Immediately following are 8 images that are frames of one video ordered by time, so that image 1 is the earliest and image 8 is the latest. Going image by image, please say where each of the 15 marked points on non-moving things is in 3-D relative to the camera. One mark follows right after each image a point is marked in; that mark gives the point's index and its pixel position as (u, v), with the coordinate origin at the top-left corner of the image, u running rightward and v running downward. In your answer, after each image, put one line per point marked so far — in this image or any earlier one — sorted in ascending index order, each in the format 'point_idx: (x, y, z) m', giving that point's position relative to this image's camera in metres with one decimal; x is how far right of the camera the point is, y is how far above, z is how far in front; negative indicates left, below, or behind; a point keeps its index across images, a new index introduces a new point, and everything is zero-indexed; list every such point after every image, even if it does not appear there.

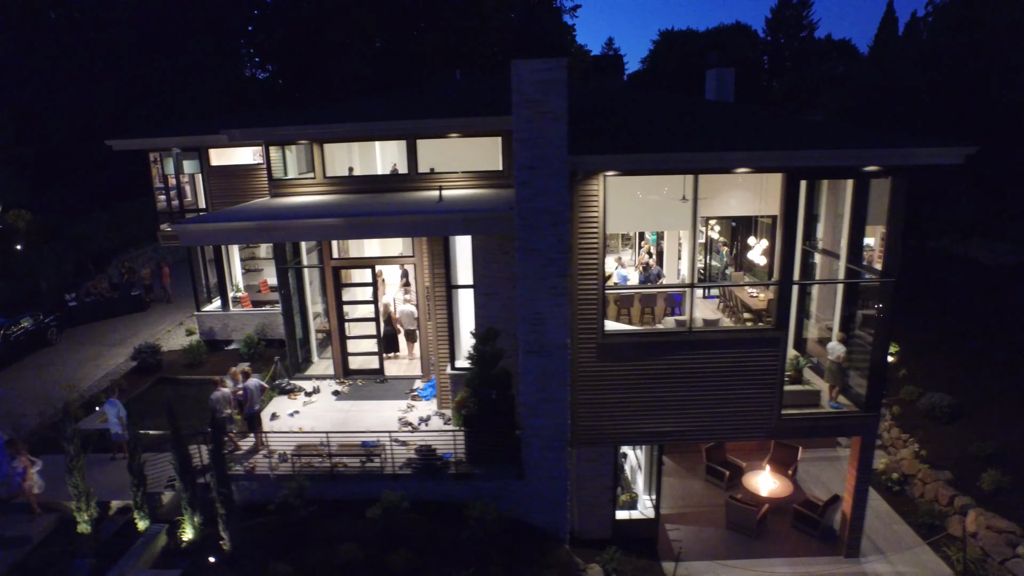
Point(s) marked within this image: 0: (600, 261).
0: (+1.5, +0.5, +10.5) m
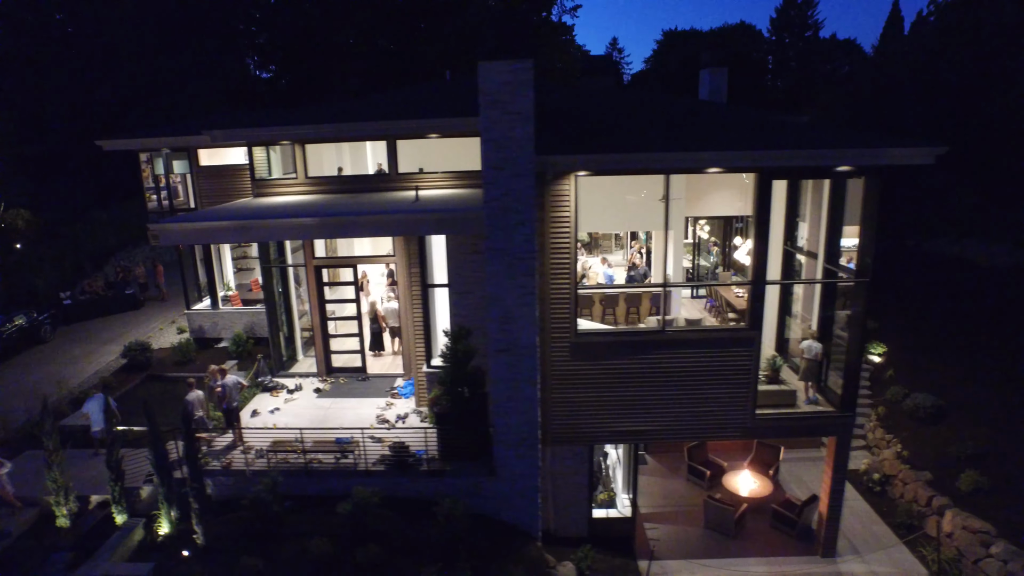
0: (+1.0, +0.5, +10.6) m
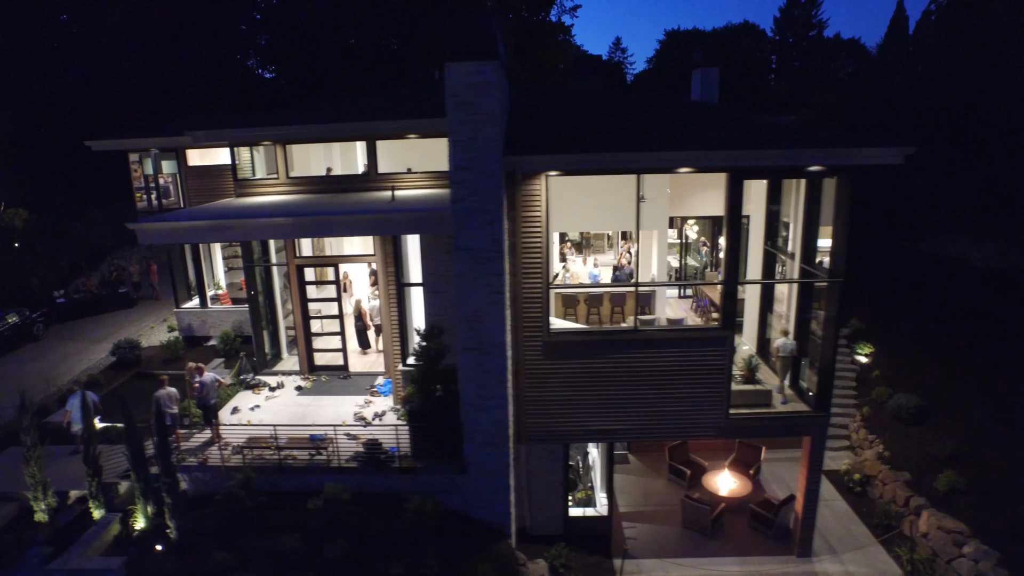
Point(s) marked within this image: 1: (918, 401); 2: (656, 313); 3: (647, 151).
0: (+0.5, +0.5, +10.7) m
1: (+10.1, -2.8, +15.3) m
2: (+2.7, -0.5, +11.3) m
3: (+2.2, +2.2, +10.1) m
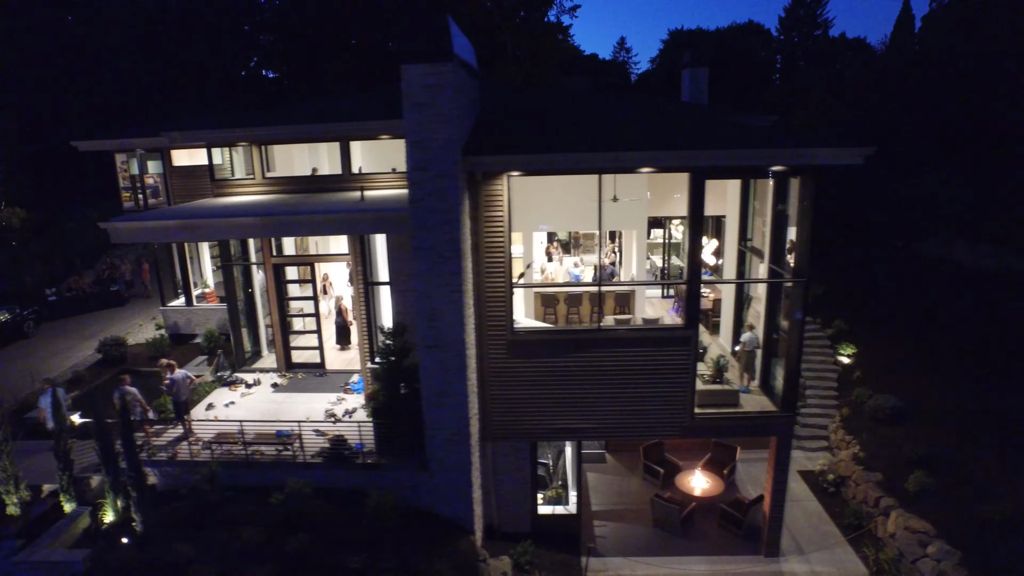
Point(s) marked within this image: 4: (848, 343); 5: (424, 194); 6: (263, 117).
0: (-0.1, +0.5, +10.8) m
1: (+9.5, -2.8, +15.3) m
2: (+2.1, -0.4, +11.3) m
3: (+1.6, +2.3, +10.2) m
4: (+9.9, -1.6, +18.3) m
5: (-1.3, +1.4, +9.4) m
6: (-5.4, +3.7, +13.4) m
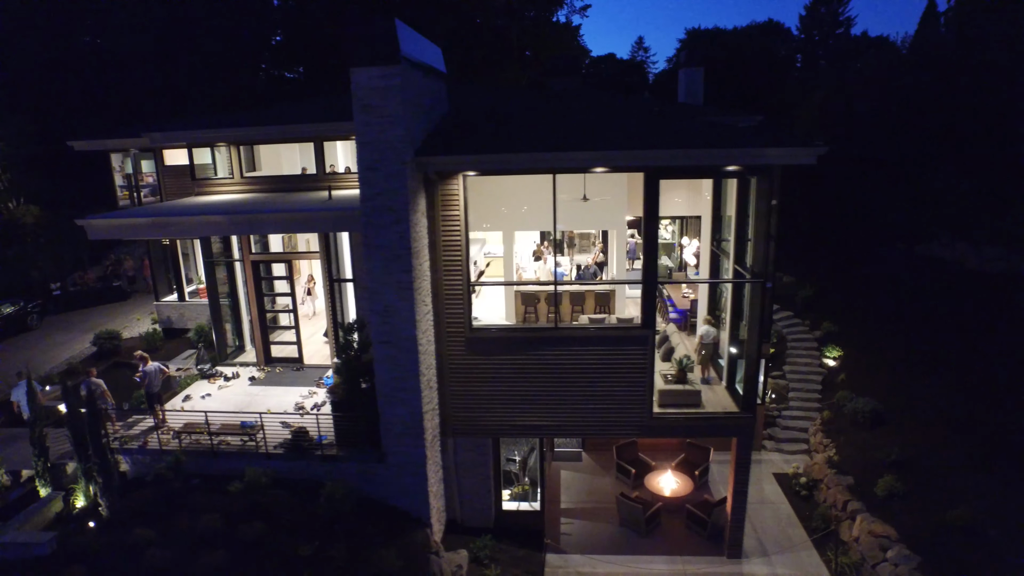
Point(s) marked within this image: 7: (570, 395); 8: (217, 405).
0: (-0.9, +0.6, +11.0) m
1: (+8.9, -2.9, +15.1) m
2: (+1.4, -0.4, +11.4) m
3: (+0.8, +2.3, +10.3) m
4: (+9.4, -1.7, +18.1) m
5: (-2.2, +1.5, +9.7) m
6: (-6.0, +3.8, +13.7) m
7: (+1.1, -2.0, +11.6) m
8: (-6.1, -2.4, +12.8) m
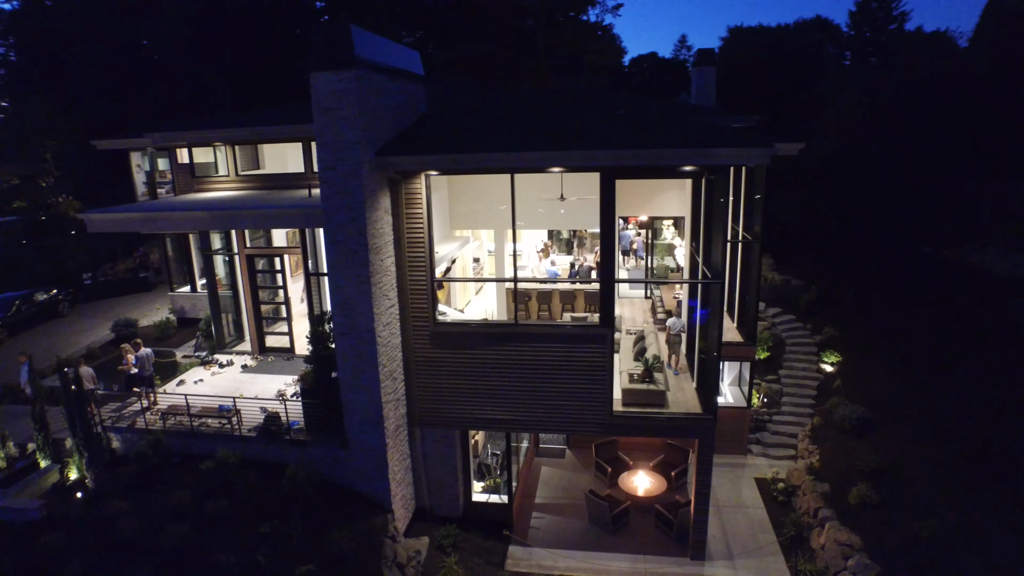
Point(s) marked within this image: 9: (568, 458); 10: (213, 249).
0: (-1.6, +0.6, +11.3) m
1: (+8.4, -3.0, +14.7) m
2: (+0.7, -0.4, +11.6) m
3: (+0.1, +2.3, +10.5) m
4: (+9.2, -1.8, +17.7) m
5: (-2.9, +1.6, +10.1) m
6: (-6.4, +4.0, +14.5) m
7: (+0.4, -2.0, +11.8) m
8: (-6.7, -2.2, +13.5) m
9: (+1.5, -4.4, +16.1) m
10: (-7.5, +1.0, +15.7) m
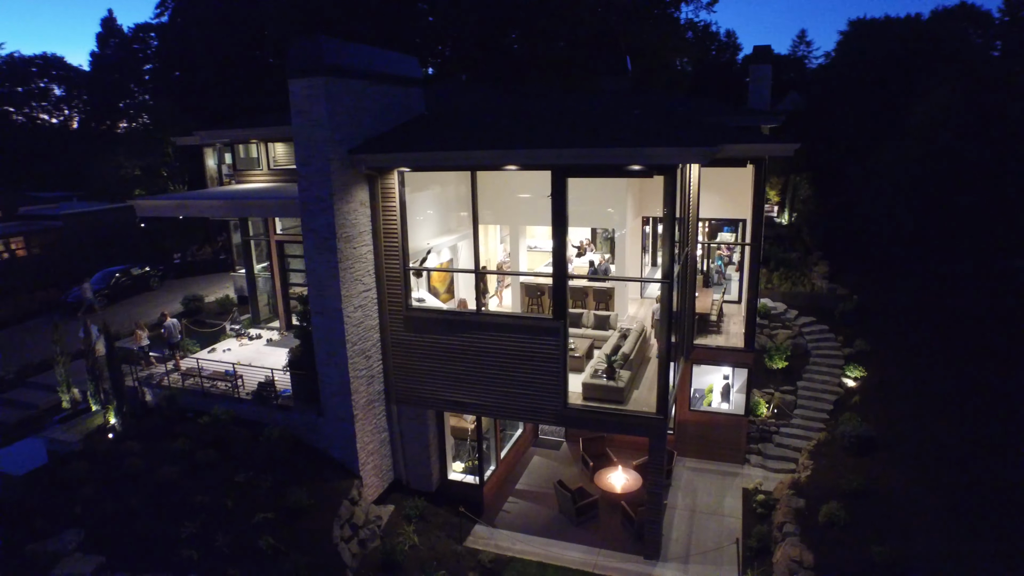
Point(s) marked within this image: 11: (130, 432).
0: (-2.2, +0.9, +12.3) m
1: (+8.0, -3.2, +13.9) m
2: (-0.1, -0.2, +12.2) m
3: (-0.7, +2.5, +11.2) m
4: (+9.4, -2.1, +16.6) m
5: (-3.8, +1.9, +11.4) m
6: (-6.3, +4.4, +16.2) m
7: (-0.4, -1.8, +12.4) m
8: (-7.0, -1.7, +15.4) m
9: (+1.3, -4.3, +16.5) m
10: (-7.3, +1.5, +17.6) m
11: (-8.0, -3.1, +12.9) m
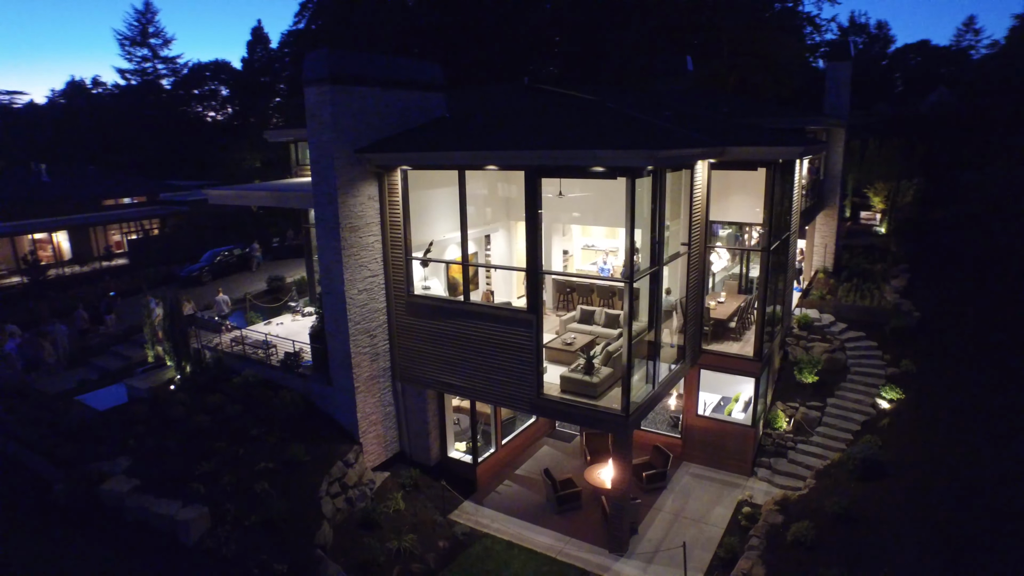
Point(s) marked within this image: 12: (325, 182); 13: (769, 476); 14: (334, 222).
0: (-2.4, +1.2, +13.5) m
1: (+7.6, -3.5, +13.0) m
2: (-0.4, -0.1, +12.9) m
3: (-1.1, +2.7, +12.1) m
4: (+9.6, -2.5, +15.3) m
5: (-4.0, +2.3, +12.9) m
6: (-5.4, +4.9, +18.2) m
7: (-0.7, -1.6, +13.3) m
8: (-6.6, -1.2, +17.5) m
9: (+1.7, -4.3, +16.9) m
10: (-6.2, +2.1, +19.8) m
11: (-8.1, -2.5, +15.3) m
12: (-3.8, +2.2, +12.7) m
13: (+6.1, -4.5, +14.6) m
14: (-3.7, +1.4, +12.9) m
